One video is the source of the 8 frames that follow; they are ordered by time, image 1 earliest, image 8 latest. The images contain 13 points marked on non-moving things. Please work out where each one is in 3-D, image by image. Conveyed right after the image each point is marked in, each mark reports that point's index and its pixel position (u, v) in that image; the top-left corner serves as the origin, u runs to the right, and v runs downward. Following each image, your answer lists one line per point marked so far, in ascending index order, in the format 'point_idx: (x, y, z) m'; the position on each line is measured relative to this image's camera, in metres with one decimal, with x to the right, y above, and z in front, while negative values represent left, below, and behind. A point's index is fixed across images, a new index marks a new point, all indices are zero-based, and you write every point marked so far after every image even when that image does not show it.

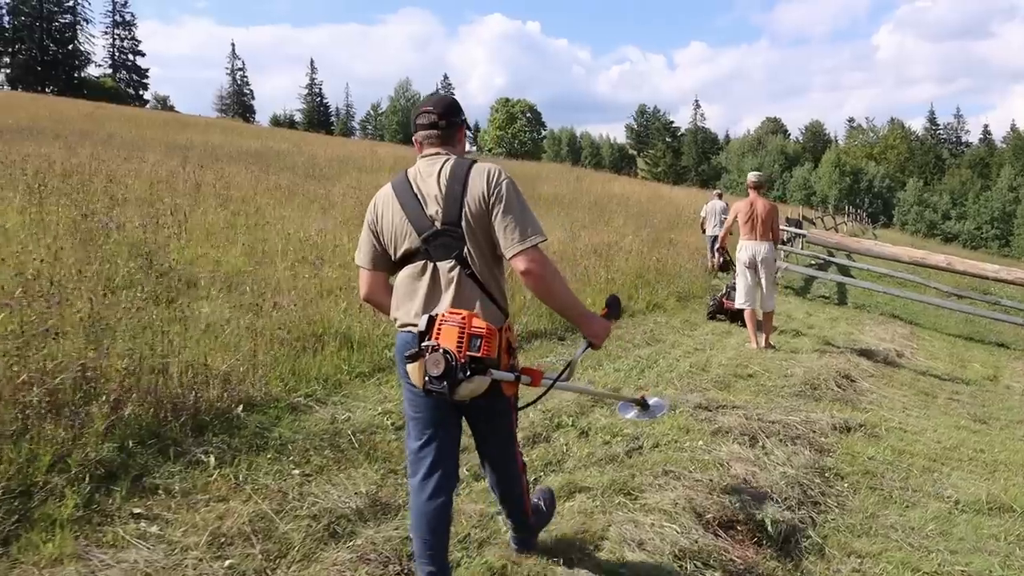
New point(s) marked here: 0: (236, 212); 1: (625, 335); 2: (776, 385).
0: (-3.0, +0.8, +9.4) m
1: (+0.9, -0.4, +7.3) m
2: (+1.9, -0.7, +6.3) m
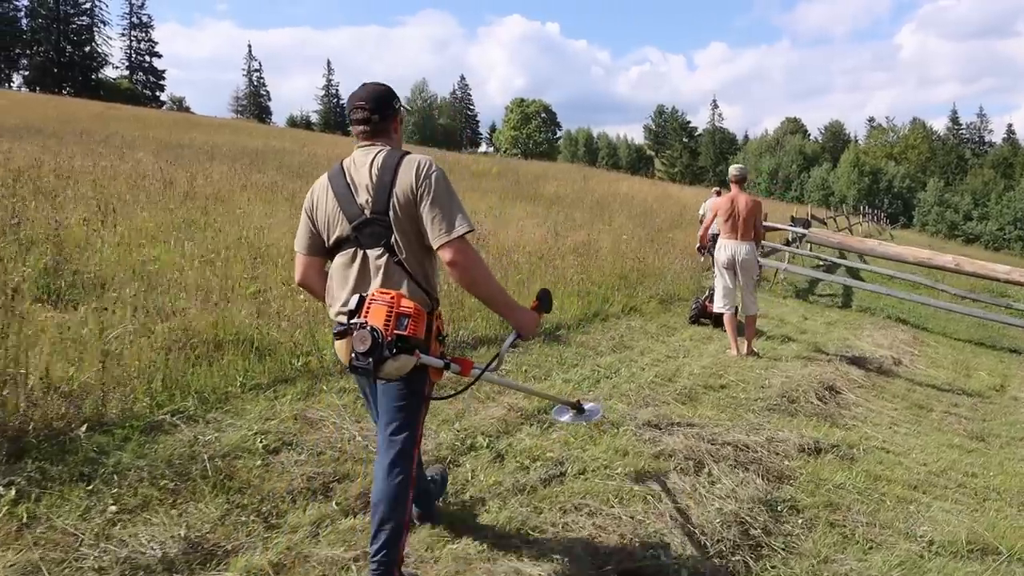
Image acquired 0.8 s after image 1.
0: (-3.3, +0.8, +8.9) m
1: (+0.6, -0.4, +6.7) m
2: (+1.6, -0.7, +5.7) m
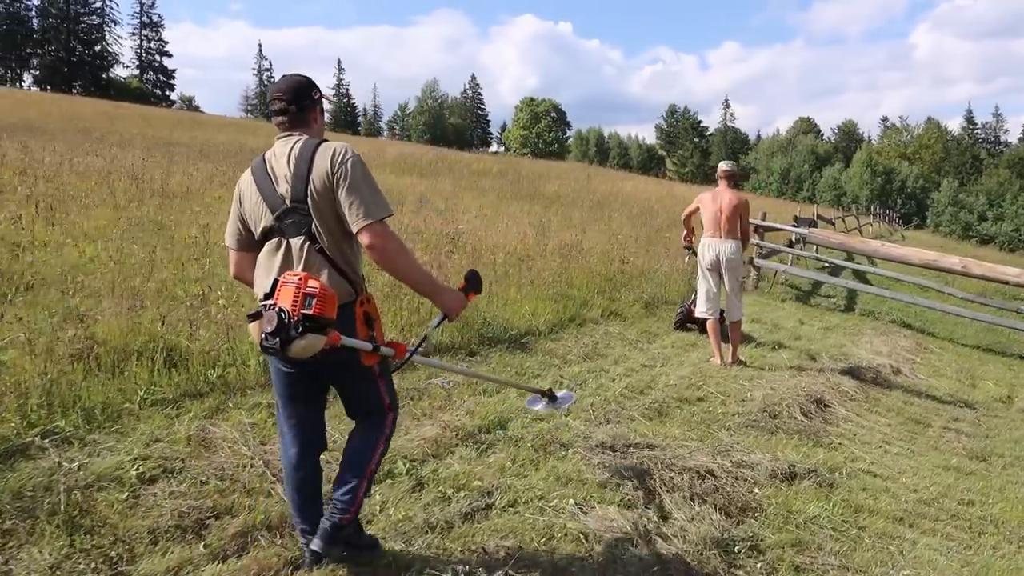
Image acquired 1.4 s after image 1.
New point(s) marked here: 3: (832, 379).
0: (-3.5, +0.8, +8.4) m
1: (+0.3, -0.4, +6.2) m
2: (+1.3, -0.8, +5.2) m
3: (+2.4, -0.7, +6.5) m
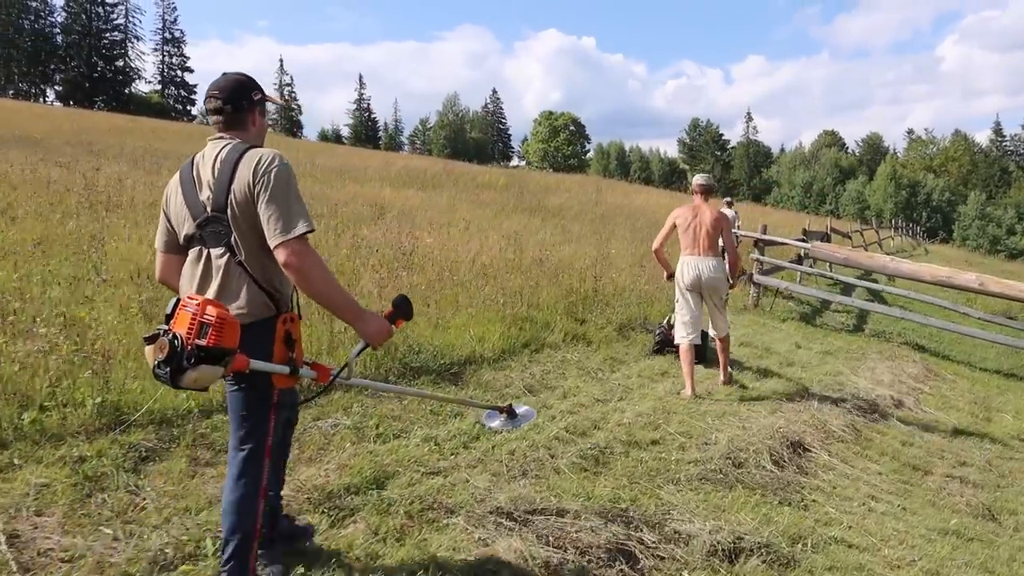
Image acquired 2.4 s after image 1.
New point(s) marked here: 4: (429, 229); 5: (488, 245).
0: (-3.9, +0.6, +7.8) m
1: (-0.1, -0.6, +5.4) m
2: (+0.8, -0.9, +4.4) m
3: (+2.0, -0.8, +5.6) m
4: (-1.1, +0.8, +11.1) m
5: (-0.3, +0.5, +9.9) m
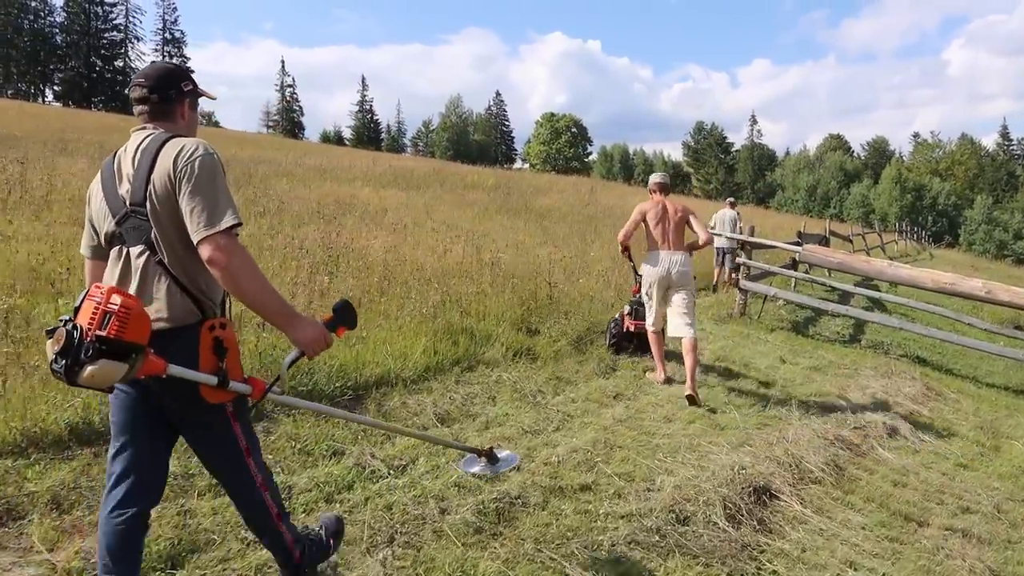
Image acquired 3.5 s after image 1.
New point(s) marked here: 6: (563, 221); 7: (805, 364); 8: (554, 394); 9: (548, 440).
0: (-4.3, +0.6, +6.9) m
1: (-0.5, -0.6, +4.5) m
2: (+0.4, -0.9, +3.5) m
3: (+1.5, -0.9, +4.7) m
4: (-1.5, +0.7, +10.3) m
5: (-0.7, +0.4, +9.1) m
6: (+1.0, +1.4, +17.5) m
7: (+2.5, -0.7, +7.5) m
8: (+0.3, -0.6, +5.2) m
9: (+0.2, -0.8, +4.4) m
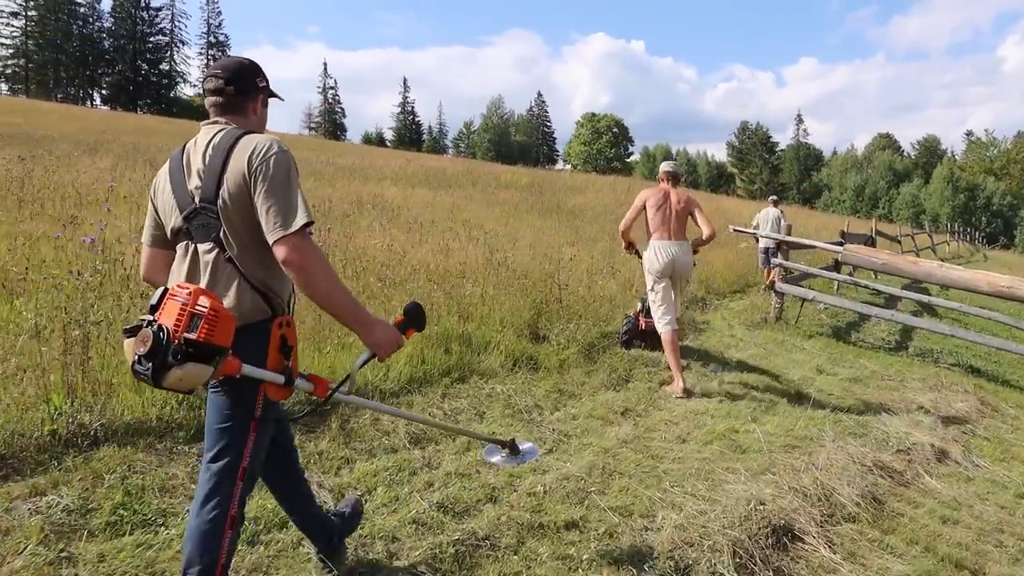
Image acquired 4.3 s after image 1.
0: (-4.2, +0.6, +6.6) m
1: (-0.6, -0.6, +4.0) m
2: (+0.3, -0.9, +2.9) m
3: (+1.5, -0.9, +4.1) m
4: (-1.3, +0.7, +9.8) m
5: (-0.5, +0.4, +8.6) m
6: (+1.6, +1.3, +16.9) m
7: (+2.6, -0.7, +6.9) m
8: (+0.2, -0.7, +4.6) m
9: (+0.1, -0.8, +3.8) m
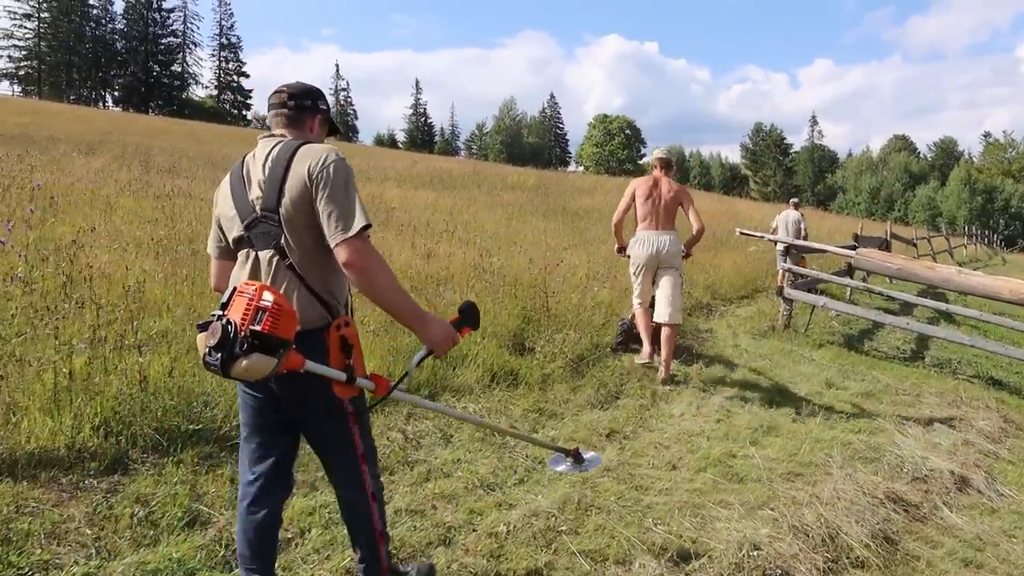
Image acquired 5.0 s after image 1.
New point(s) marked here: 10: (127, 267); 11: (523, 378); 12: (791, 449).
0: (-4.3, +0.6, +6.2) m
1: (-0.7, -0.7, +3.6) m
2: (+0.1, -1.0, +2.5) m
3: (+1.3, -0.9, +3.6) m
4: (-1.3, +0.6, +9.4) m
5: (-0.6, +0.4, +8.1) m
6: (+1.6, +1.3, +16.4) m
7: (+2.5, -0.7, +6.4) m
8: (+0.1, -0.7, +4.2) m
9: (0.0, -0.8, +3.4) m
10: (-2.4, +0.1, +5.5) m
11: (+0.1, -0.5, +4.9) m
12: (+1.5, -0.8, +4.5) m
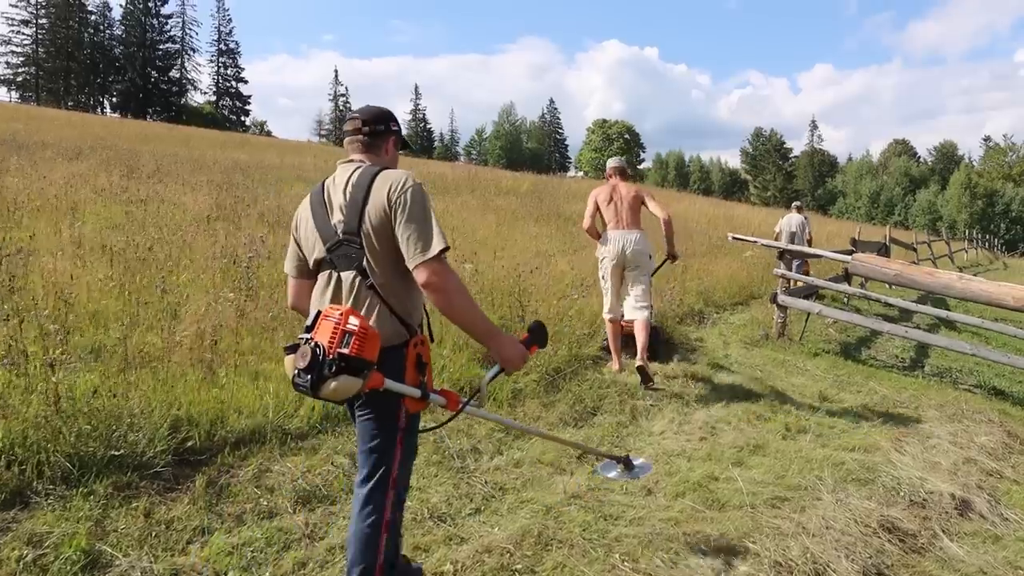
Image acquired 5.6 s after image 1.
0: (-4.5, +0.5, +5.9) m
1: (-0.9, -0.7, +3.3) m
2: (-0.1, -1.0, +2.2) m
3: (+1.2, -1.0, +3.3) m
4: (-1.5, +0.5, +9.1) m
5: (-0.7, +0.3, +7.8) m
6: (+1.5, +1.1, +16.1) m
7: (+2.4, -0.8, +6.1) m
8: (-0.1, -0.7, +3.8) m
9: (-0.2, -0.9, +3.1) m
10: (-2.6, +0.1, +5.2) m
11: (-0.1, -0.6, +4.6) m
12: (+1.3, -0.9, +4.2) m
